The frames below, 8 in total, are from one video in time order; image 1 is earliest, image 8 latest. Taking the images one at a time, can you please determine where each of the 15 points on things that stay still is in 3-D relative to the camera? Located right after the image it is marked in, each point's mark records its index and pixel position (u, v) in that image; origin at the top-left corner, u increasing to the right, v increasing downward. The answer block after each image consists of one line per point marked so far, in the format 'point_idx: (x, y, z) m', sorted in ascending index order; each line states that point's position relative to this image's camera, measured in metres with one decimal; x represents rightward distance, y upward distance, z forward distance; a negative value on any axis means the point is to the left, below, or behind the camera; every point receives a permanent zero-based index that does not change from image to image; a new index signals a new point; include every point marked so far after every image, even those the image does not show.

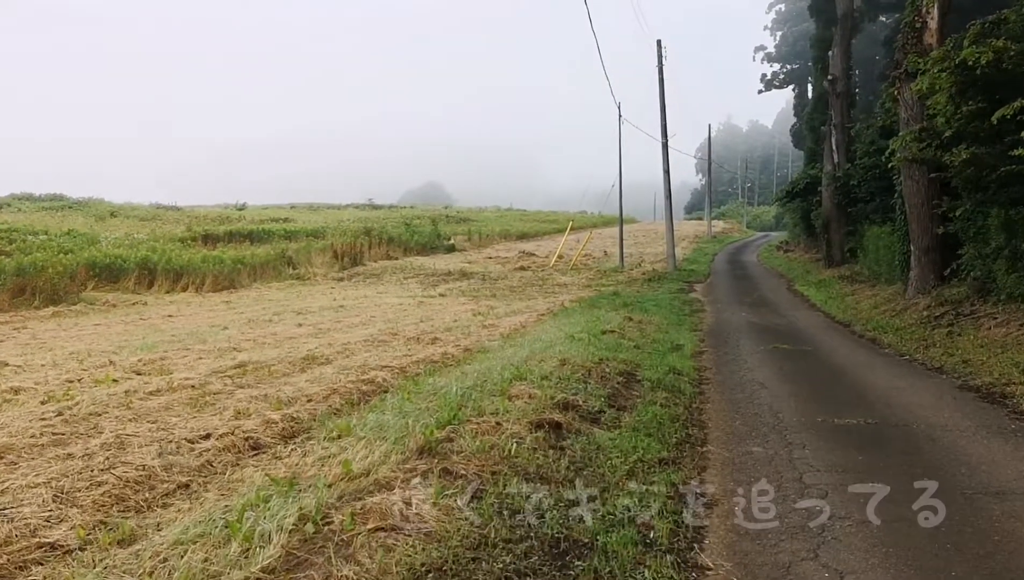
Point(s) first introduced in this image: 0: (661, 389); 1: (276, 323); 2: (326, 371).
0: (+1.7, -1.2, +8.3) m
1: (-4.3, -0.6, +13.2) m
2: (-2.1, -0.9, +8.1) m
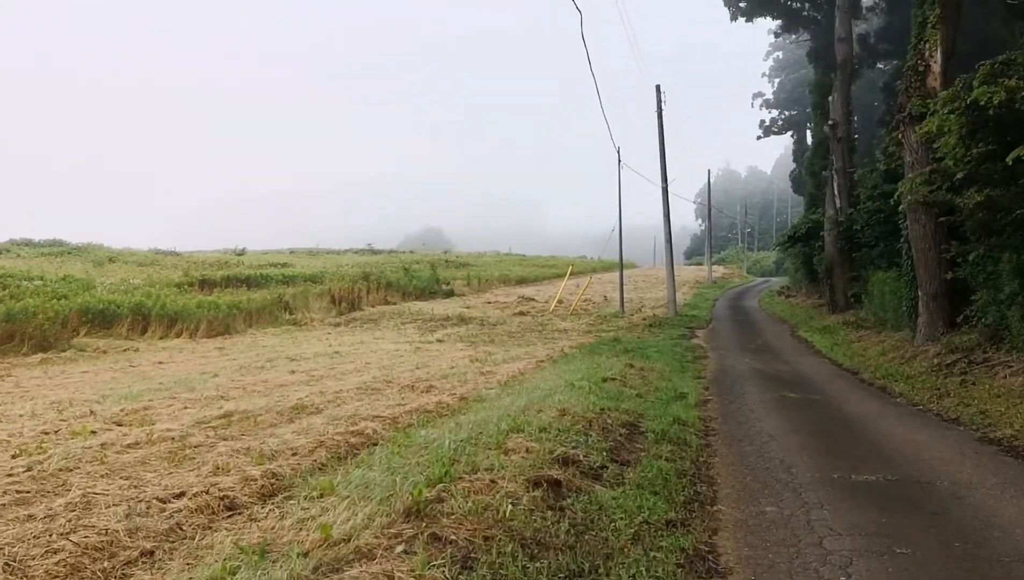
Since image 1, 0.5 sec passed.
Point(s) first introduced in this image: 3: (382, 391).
0: (+1.7, -1.7, +7.9) m
1: (-4.3, -1.4, +12.9) m
2: (-2.1, -1.4, +7.8) m
3: (-1.9, -1.5, +10.7) m
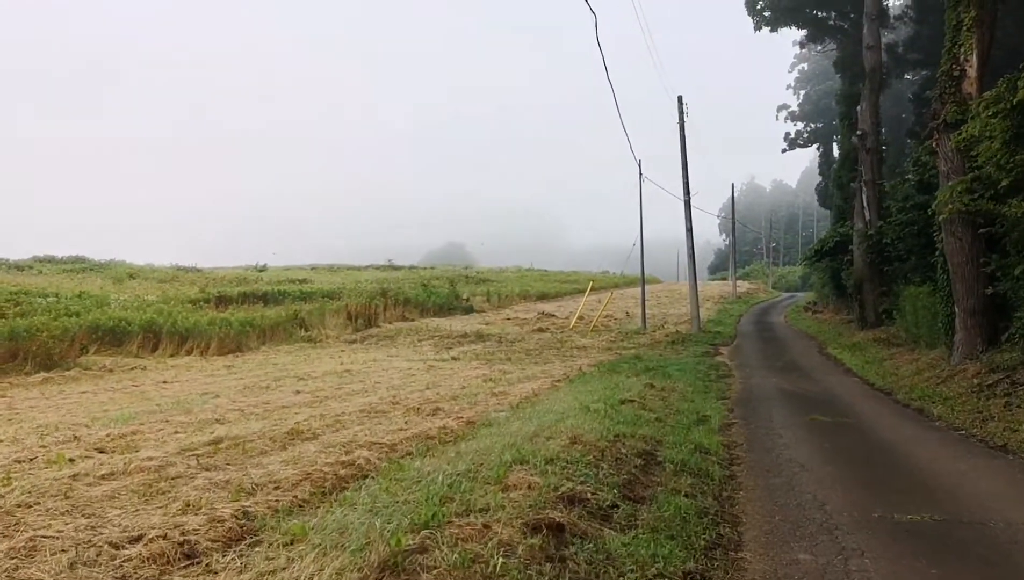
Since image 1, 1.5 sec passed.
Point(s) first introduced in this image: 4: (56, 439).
0: (+1.8, -1.9, +7.3) m
1: (-4.1, -1.7, +12.5) m
2: (-2.1, -1.6, +7.3) m
3: (-1.8, -1.8, +10.2) m
4: (-4.5, -1.5, +7.2) m
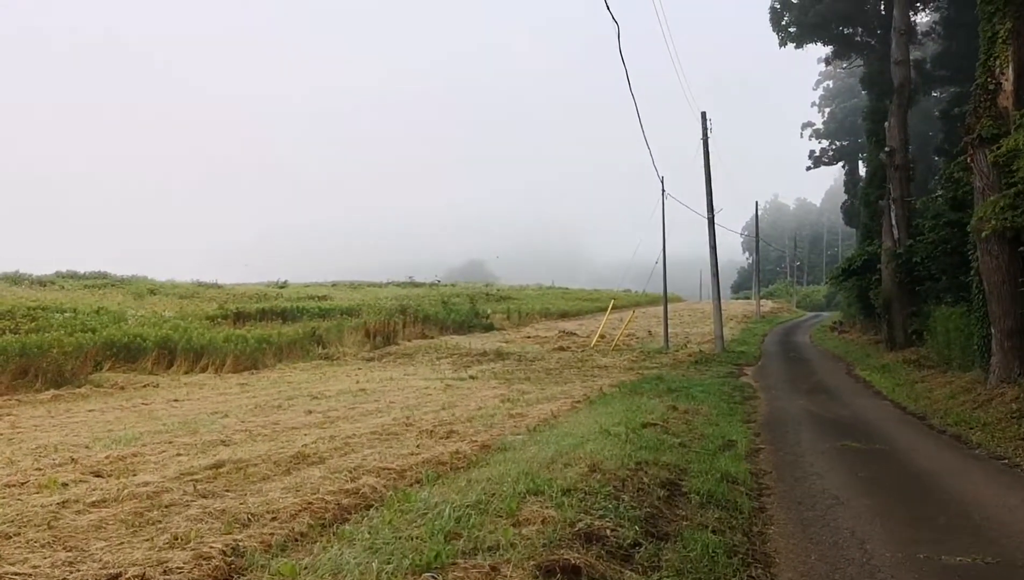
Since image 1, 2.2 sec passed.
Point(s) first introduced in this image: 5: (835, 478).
0: (+1.9, -2.1, +6.9) m
1: (-3.8, -2.0, +12.2) m
2: (-1.9, -1.8, +6.9) m
3: (-1.6, -2.0, +9.9) m
4: (-4.4, -1.6, +6.9) m
5: (+3.8, -2.2, +8.7) m
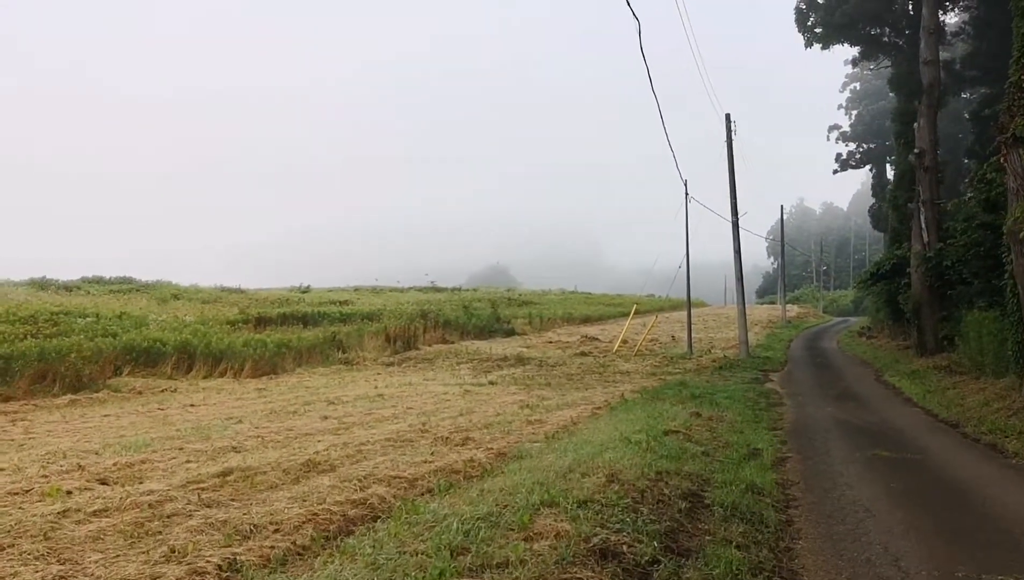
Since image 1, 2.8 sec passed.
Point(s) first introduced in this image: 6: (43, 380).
0: (+2.0, -2.1, +6.5) m
1: (-3.5, -2.1, +12.1) m
2: (-1.8, -1.8, +6.7) m
3: (-1.3, -2.1, +9.7) m
4: (-4.3, -1.7, +6.8) m
5: (+4.0, -2.3, +8.3) m
6: (-8.1, -1.5, +12.4) m
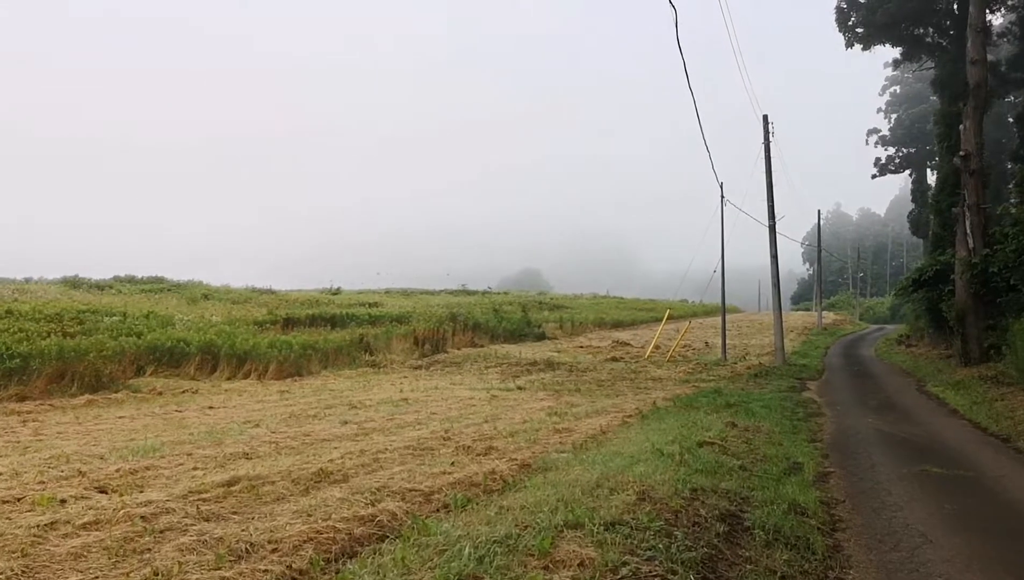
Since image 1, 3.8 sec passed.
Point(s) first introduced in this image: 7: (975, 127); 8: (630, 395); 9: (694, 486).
0: (+2.2, -2.1, +6.0) m
1: (-3.1, -2.1, +11.7) m
2: (-1.6, -1.8, +6.3) m
3: (-1.0, -2.1, +9.2) m
4: (-4.1, -1.6, +6.5) m
5: (+4.3, -2.3, +7.6) m
6: (-7.6, -1.5, +12.2) m
7: (+12.6, +4.5, +19.5) m
8: (+2.8, -2.5, +17.5) m
9: (+1.8, -1.9, +7.2) m
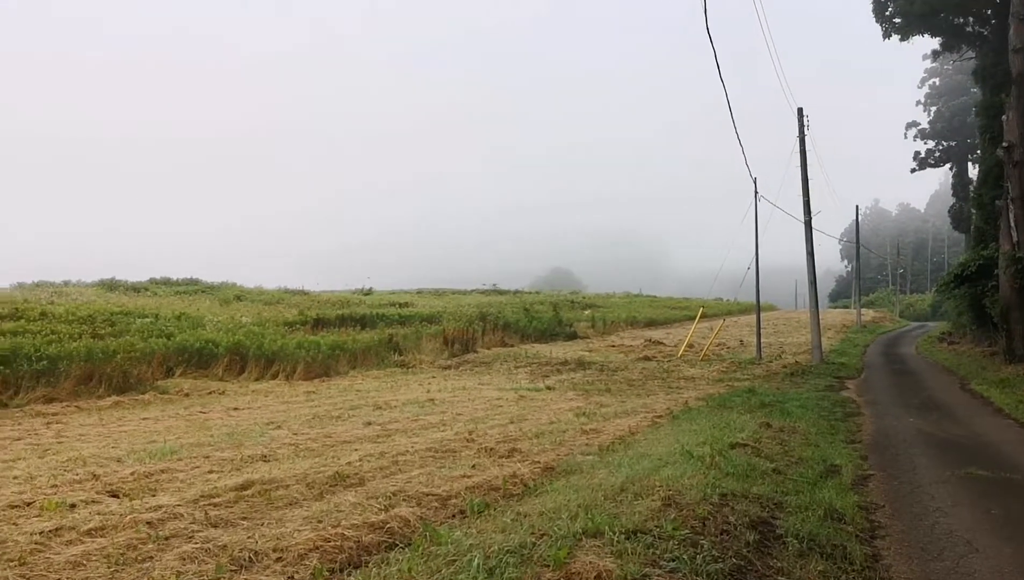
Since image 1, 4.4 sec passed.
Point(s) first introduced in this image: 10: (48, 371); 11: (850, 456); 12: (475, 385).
0: (+2.4, -2.1, +5.6) m
1: (-2.7, -2.1, +11.6) m
2: (-1.4, -1.8, +6.1) m
3: (-0.7, -2.0, +9.0) m
4: (-3.9, -1.7, +6.4) m
5: (+4.5, -2.3, +7.2) m
6: (-7.2, -1.6, +12.3) m
7: (+13.3, +4.6, +18.6) m
8: (+3.5, -2.5, +17.1) m
9: (+2.0, -1.9, +6.8) m
10: (-7.7, -1.3, +12.0) m
11: (+4.7, -2.3, +9.9) m
12: (-1.0, -2.5, +19.1) m
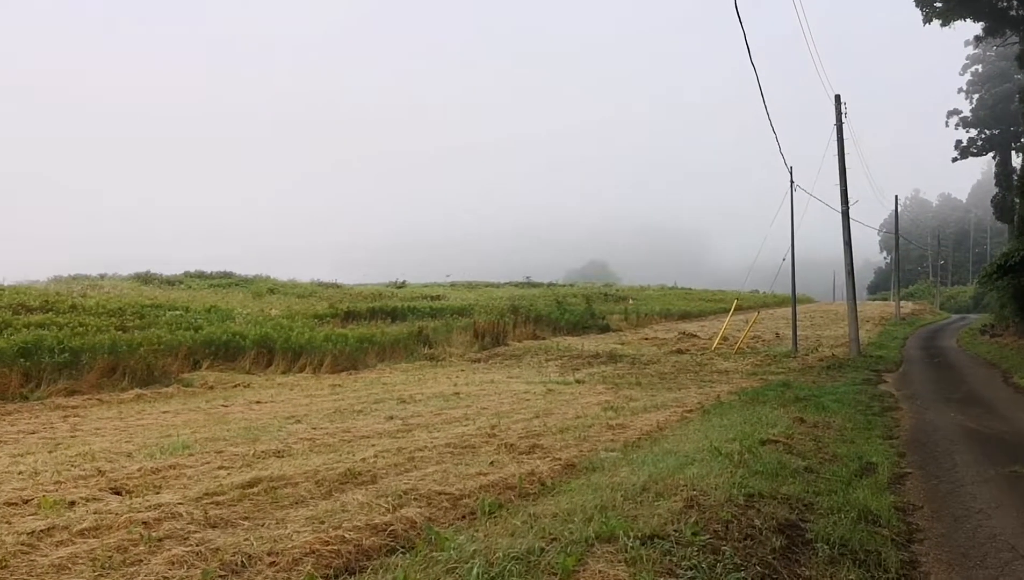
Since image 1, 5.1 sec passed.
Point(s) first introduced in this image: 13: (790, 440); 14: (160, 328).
0: (+2.4, -2.0, +5.2) m
1: (-2.3, -2.0, +11.4) m
2: (-1.3, -1.7, +5.9) m
3: (-0.5, -1.9, +8.8) m
4: (-3.8, -1.6, +6.3) m
5: (+4.7, -2.2, +6.6) m
6: (-6.8, -1.4, +12.4) m
7: (+14.0, +4.9, +17.6) m
8: (+4.1, -2.3, +16.6) m
9: (+2.2, -1.8, +6.4) m
10: (-7.3, -1.2, +12.1) m
11: (+5.0, -2.2, +9.3) m
12: (-0.2, -2.3, +18.8) m
13: (+3.7, -2.0, +9.4) m
14: (-8.1, -0.9, +16.8) m
